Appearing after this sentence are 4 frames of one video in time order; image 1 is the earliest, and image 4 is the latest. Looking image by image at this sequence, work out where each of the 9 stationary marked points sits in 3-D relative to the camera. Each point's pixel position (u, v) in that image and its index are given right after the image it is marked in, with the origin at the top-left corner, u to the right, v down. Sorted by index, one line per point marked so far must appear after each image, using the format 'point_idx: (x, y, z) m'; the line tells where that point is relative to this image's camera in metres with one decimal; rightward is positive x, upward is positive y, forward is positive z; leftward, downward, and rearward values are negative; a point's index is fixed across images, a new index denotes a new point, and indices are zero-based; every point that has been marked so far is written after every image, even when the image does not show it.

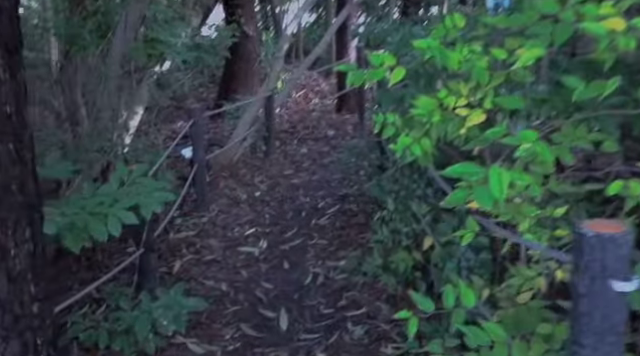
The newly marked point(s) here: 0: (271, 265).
0: (-0.3, -0.6, +4.7) m
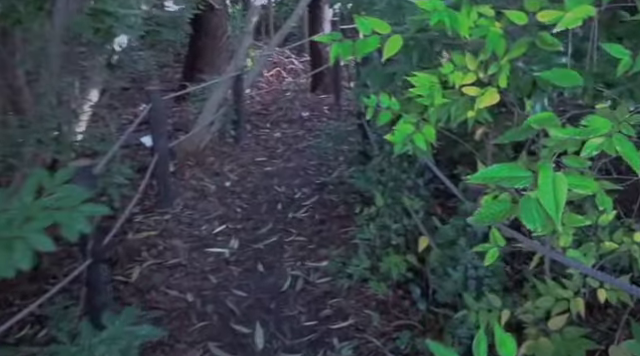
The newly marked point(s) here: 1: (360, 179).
0: (-0.4, -0.5, +4.2) m
1: (+0.2, 0.0, +4.1) m
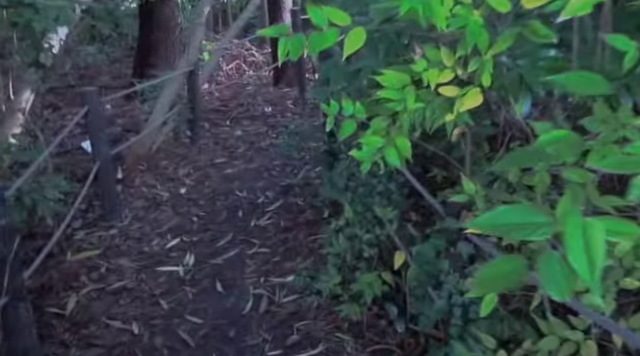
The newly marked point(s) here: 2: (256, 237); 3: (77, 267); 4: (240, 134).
0: (-0.6, -0.6, +3.7) m
1: (0.0, 0.0, +3.7) m
2: (-0.4, -0.3, +4.3) m
3: (-1.4, -0.5, +4.0) m
4: (-0.7, +0.4, +6.6) m
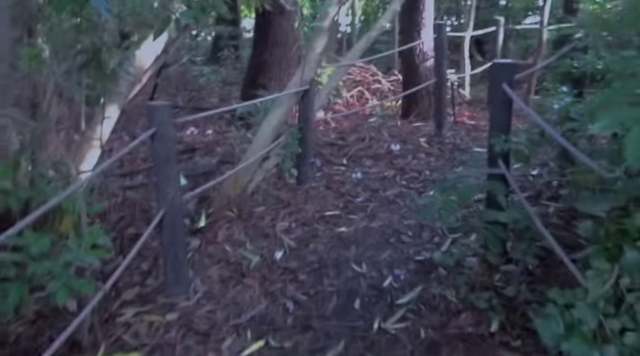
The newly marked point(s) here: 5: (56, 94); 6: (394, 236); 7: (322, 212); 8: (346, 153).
0: (-0.1, -0.8, +2.1) m
1: (+0.6, -0.3, +2.0) m
2: (+0.2, -0.7, +2.7) m
3: (-0.8, -0.7, +2.6) m
4: (+0.3, 0.0, +5.0) m
5: (-1.2, +0.4, +3.3) m
6: (+0.4, -0.3, +3.9) m
7: (0.0, -0.2, +4.3) m
8: (+0.2, +0.2, +5.6) m
